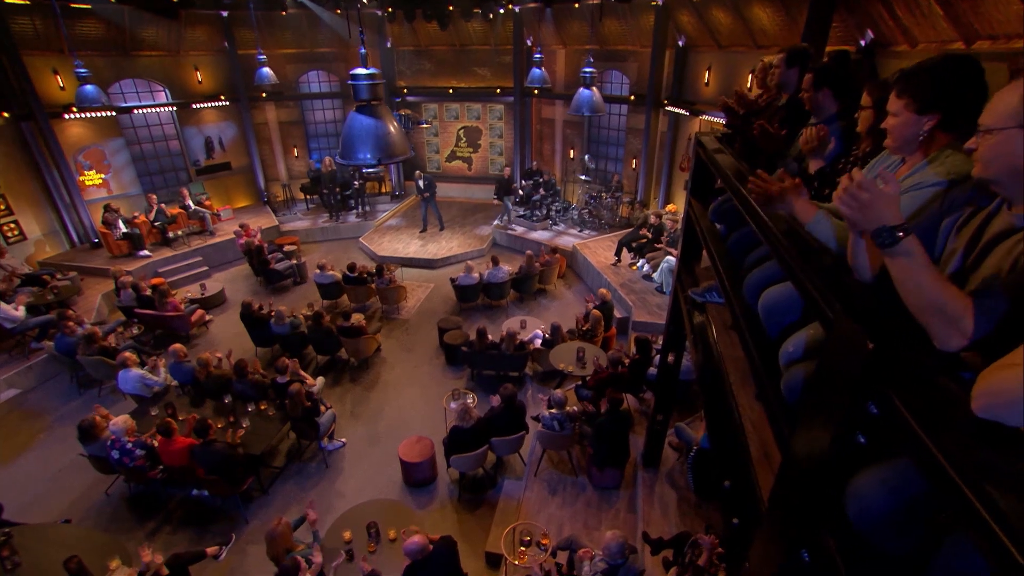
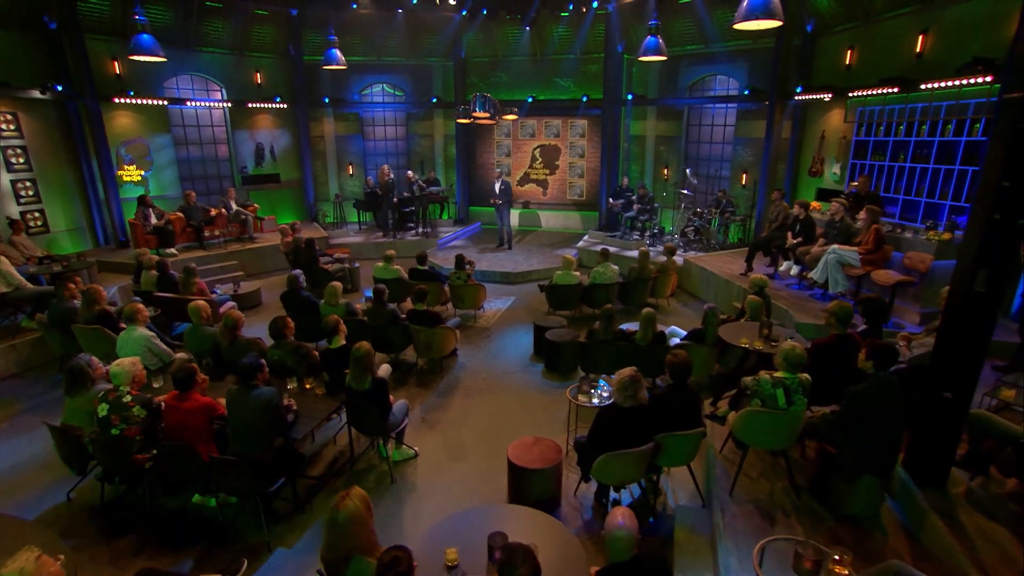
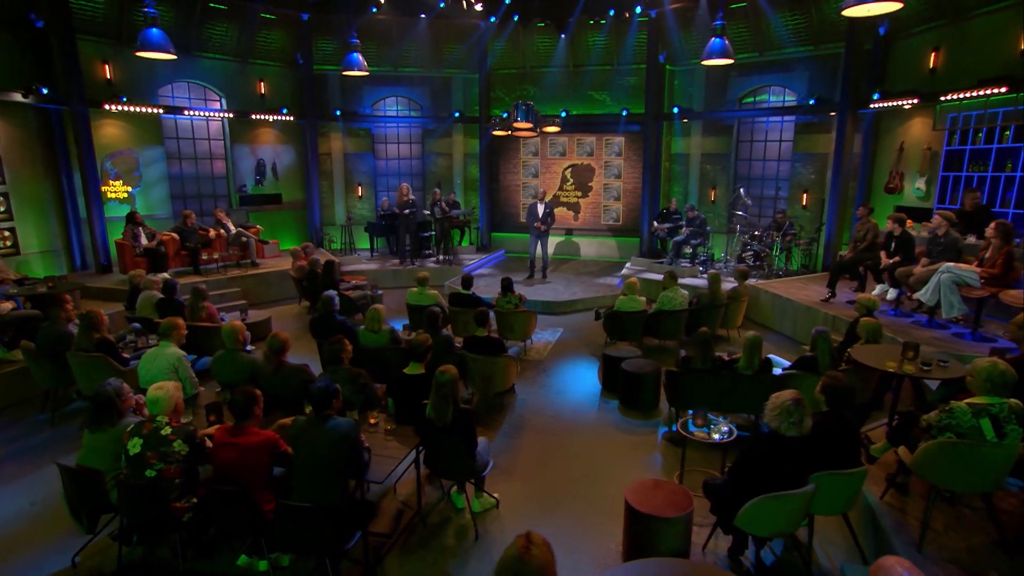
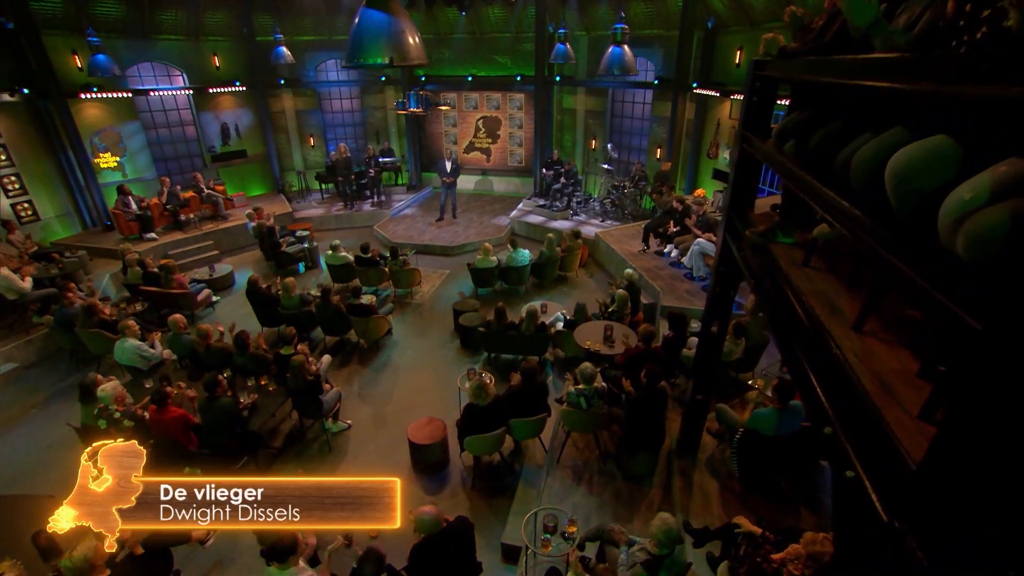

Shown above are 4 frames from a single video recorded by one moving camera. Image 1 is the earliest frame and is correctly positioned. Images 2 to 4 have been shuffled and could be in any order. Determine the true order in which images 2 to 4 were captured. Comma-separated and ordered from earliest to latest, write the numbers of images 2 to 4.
4, 2, 3
